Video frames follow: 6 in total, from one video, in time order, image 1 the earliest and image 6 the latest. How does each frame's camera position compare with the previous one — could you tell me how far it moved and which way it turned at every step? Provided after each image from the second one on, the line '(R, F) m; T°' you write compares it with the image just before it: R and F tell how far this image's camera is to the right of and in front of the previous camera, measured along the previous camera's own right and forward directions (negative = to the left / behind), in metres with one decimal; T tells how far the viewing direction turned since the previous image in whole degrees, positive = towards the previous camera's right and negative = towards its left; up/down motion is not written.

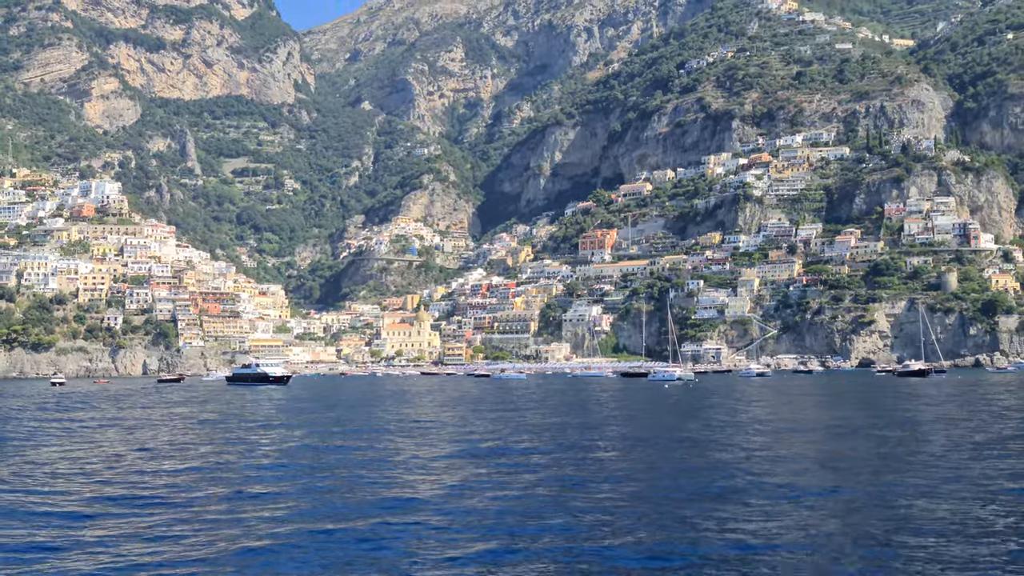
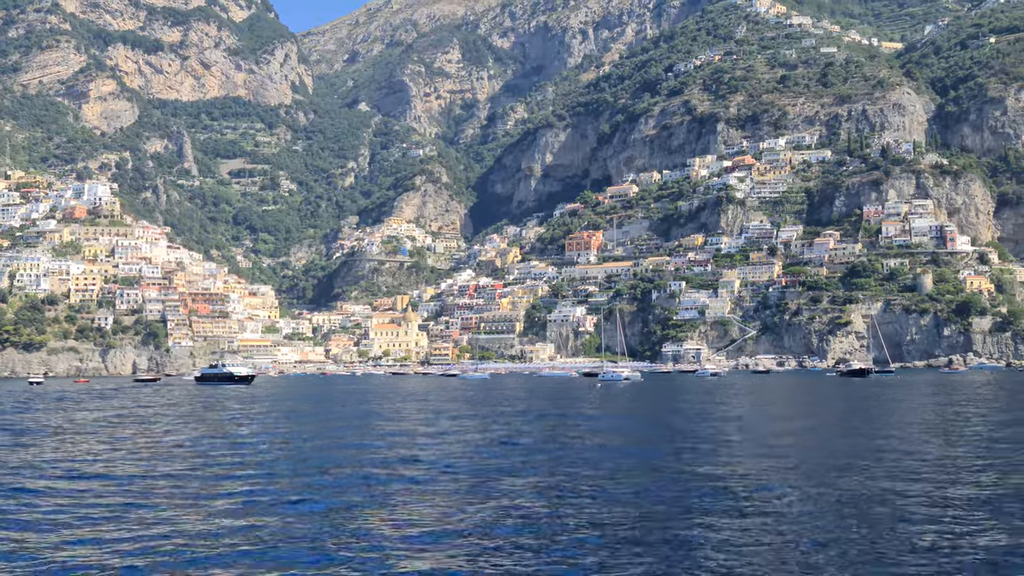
(+1.7, -2.0) m; 0°
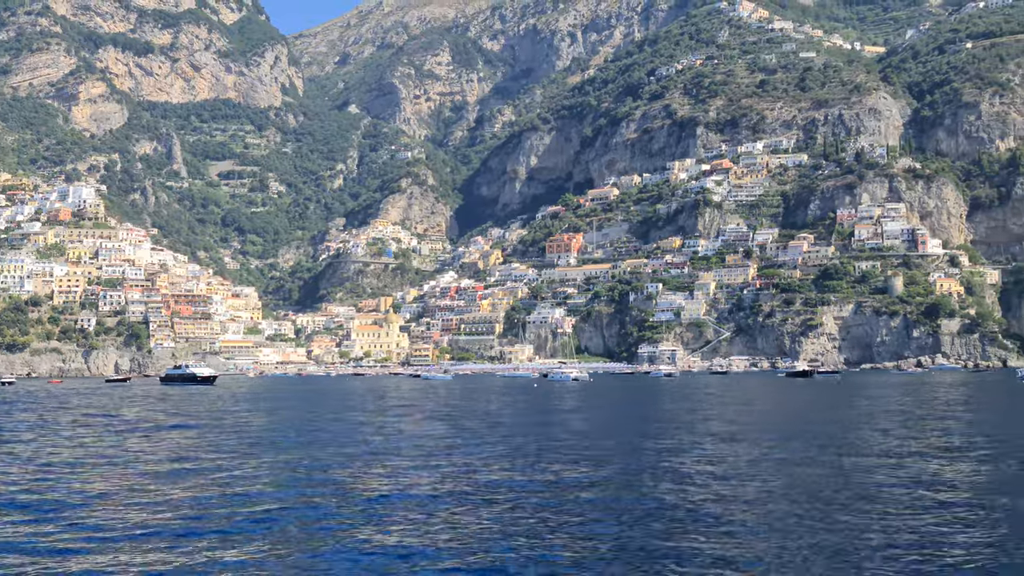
(+1.5, -1.7) m; 0°
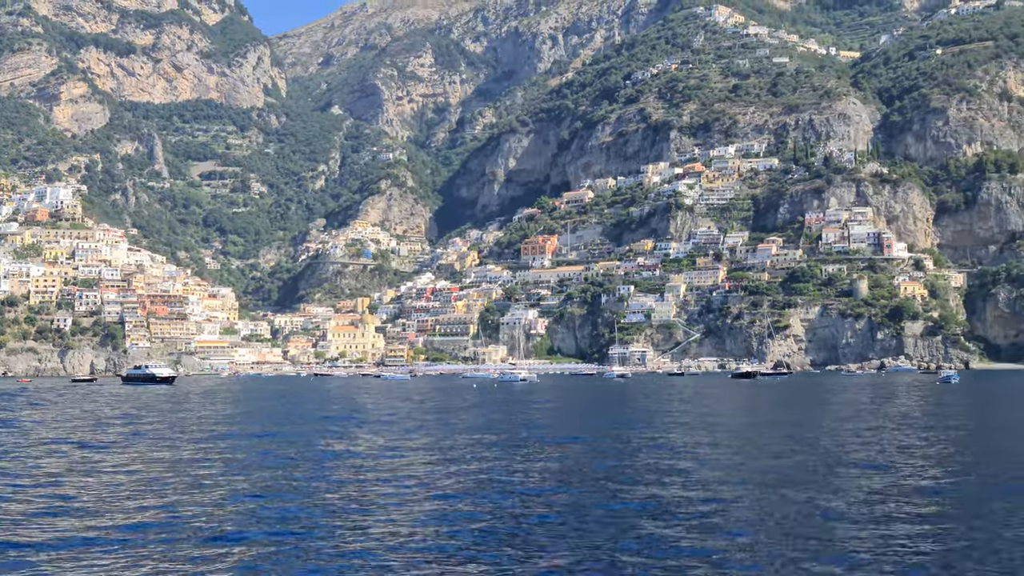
(+1.3, -1.6) m; +1°
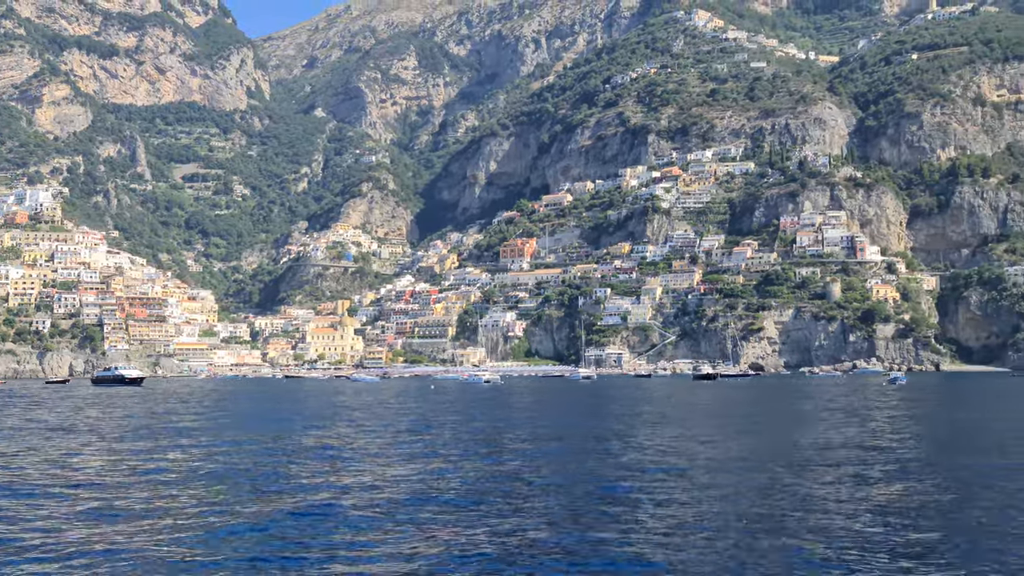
(+0.8, -1.0) m; +1°
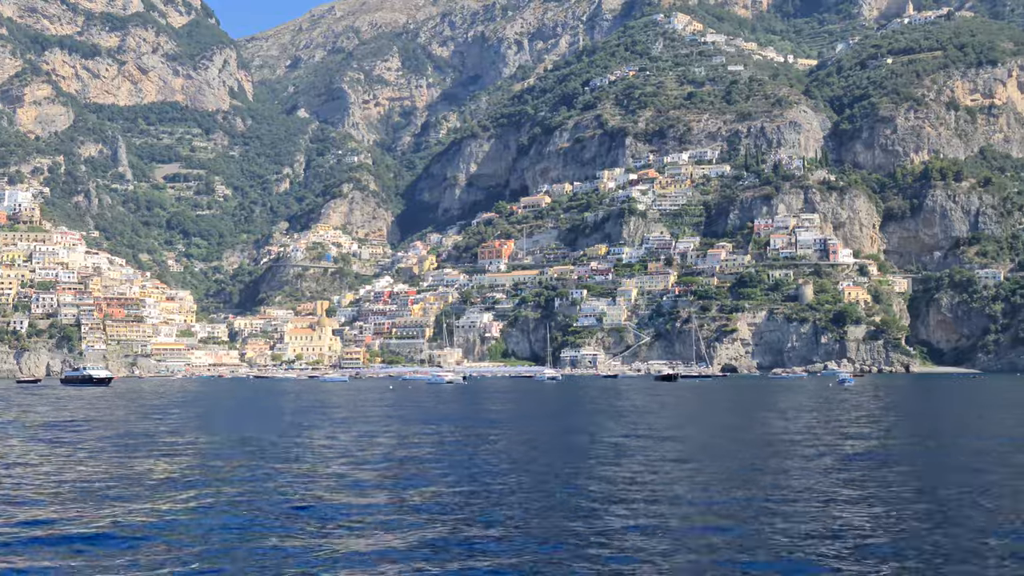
(+0.9, -0.9) m; +1°
